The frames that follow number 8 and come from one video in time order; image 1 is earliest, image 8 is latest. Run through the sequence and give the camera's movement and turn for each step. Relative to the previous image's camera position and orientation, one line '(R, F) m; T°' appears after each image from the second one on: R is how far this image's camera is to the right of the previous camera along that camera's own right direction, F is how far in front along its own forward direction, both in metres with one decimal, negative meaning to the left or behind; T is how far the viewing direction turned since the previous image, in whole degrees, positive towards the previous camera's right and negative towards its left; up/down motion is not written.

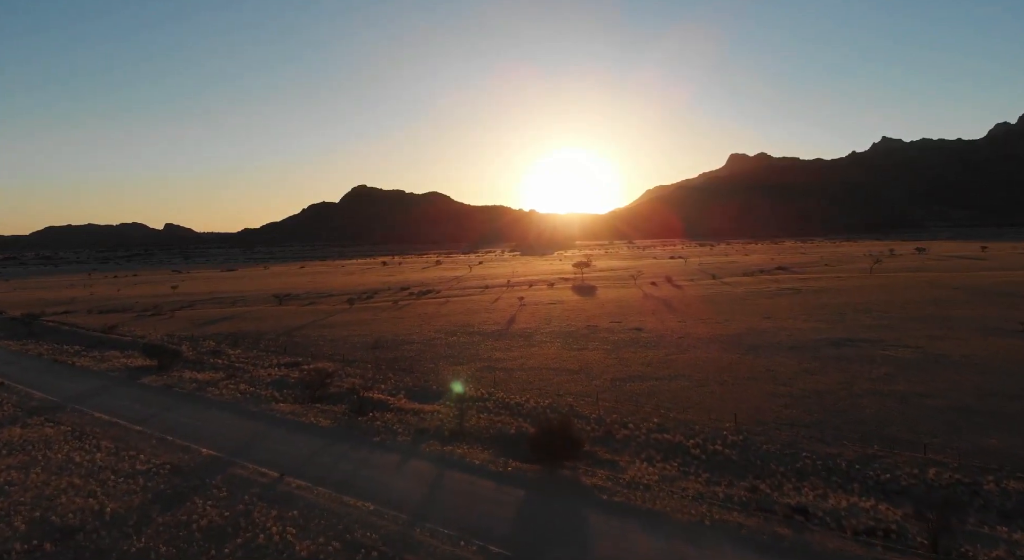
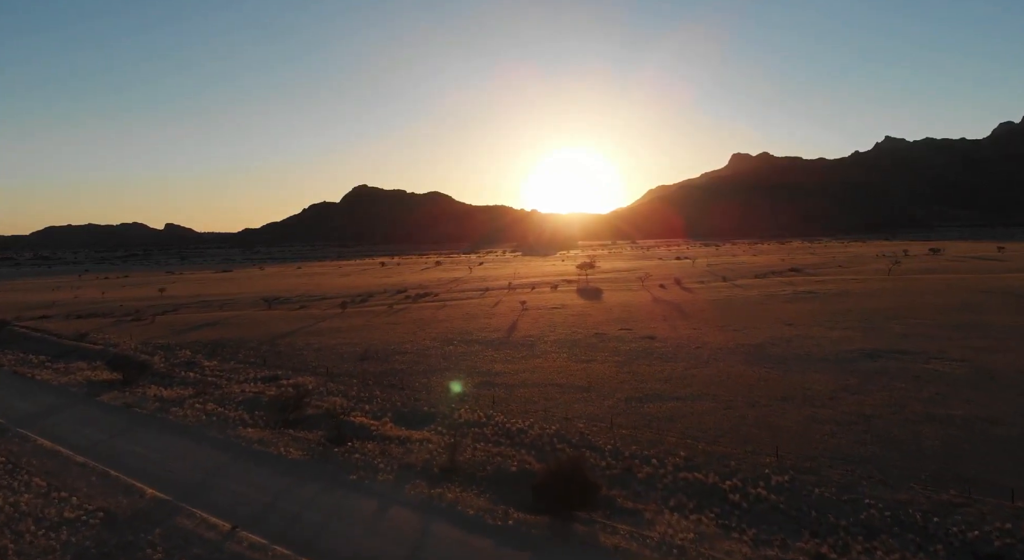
(0.0, +2.1) m; 0°
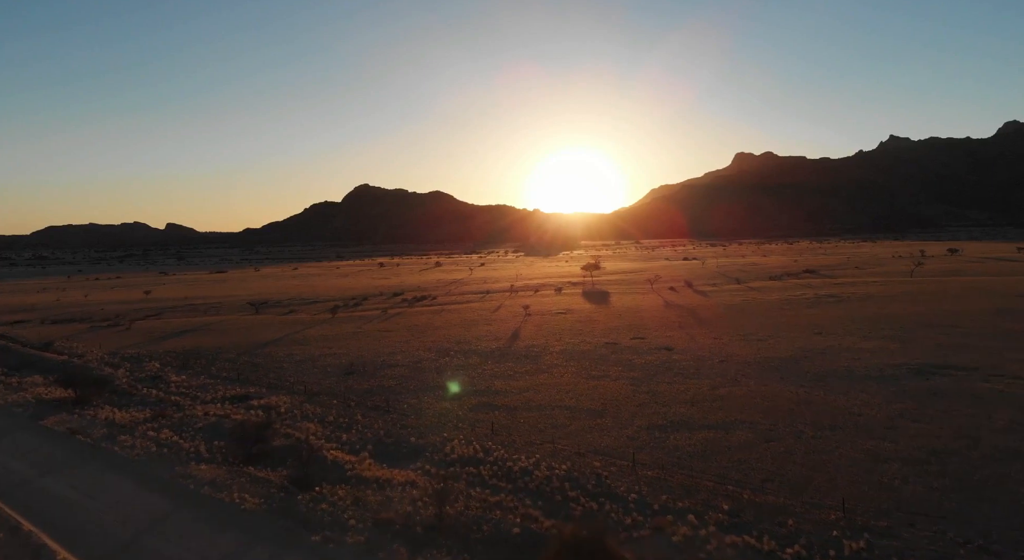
(0.0, +2.3) m; 0°
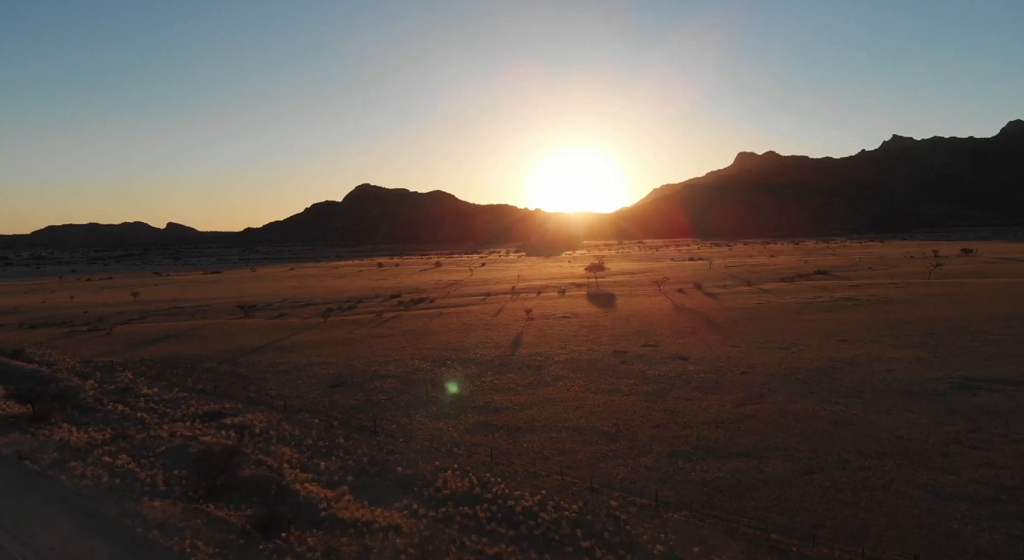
(0.0, +1.7) m; 0°
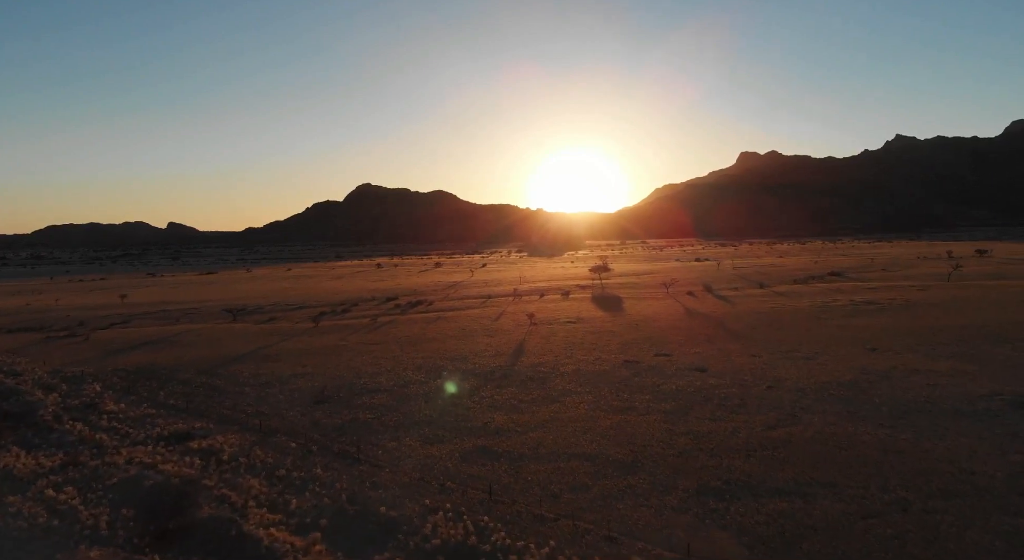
(0.0, +1.7) m; 0°
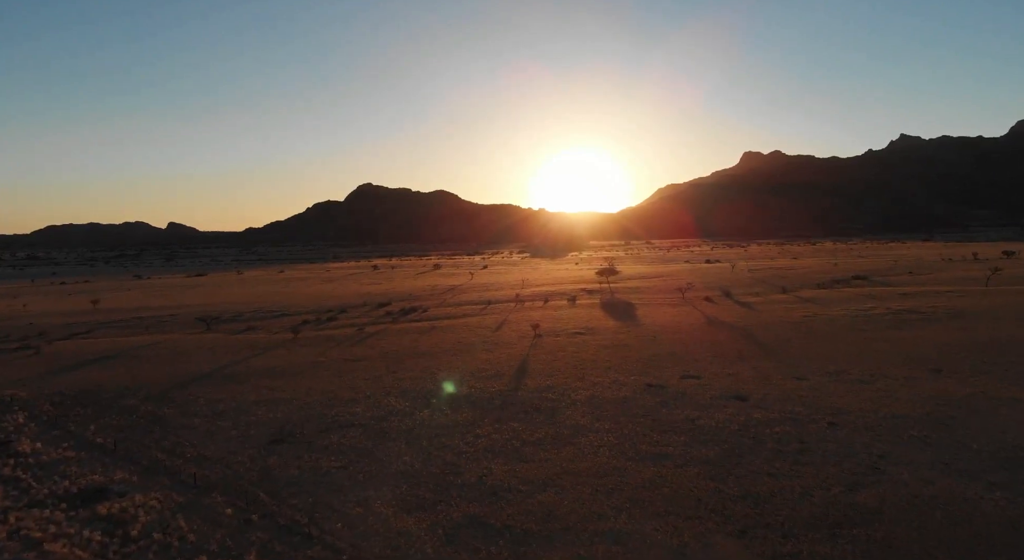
(0.0, +3.1) m; 0°
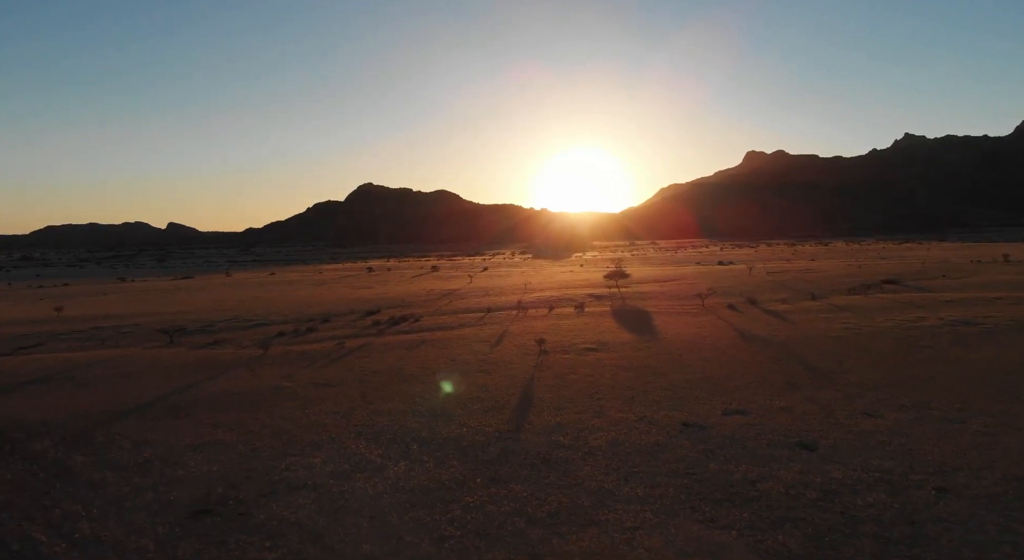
(0.0, +3.4) m; 0°
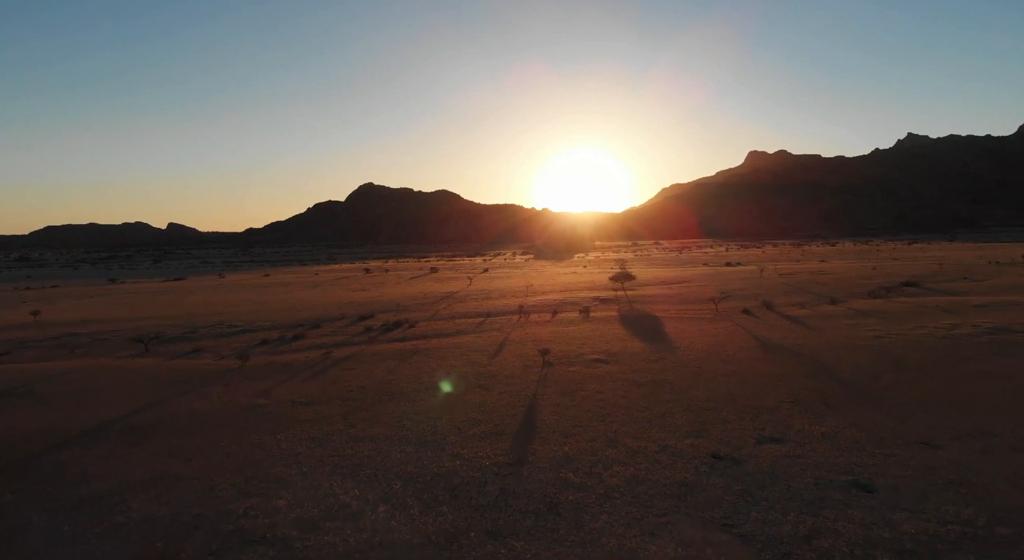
(0.0, +1.9) m; 0°
